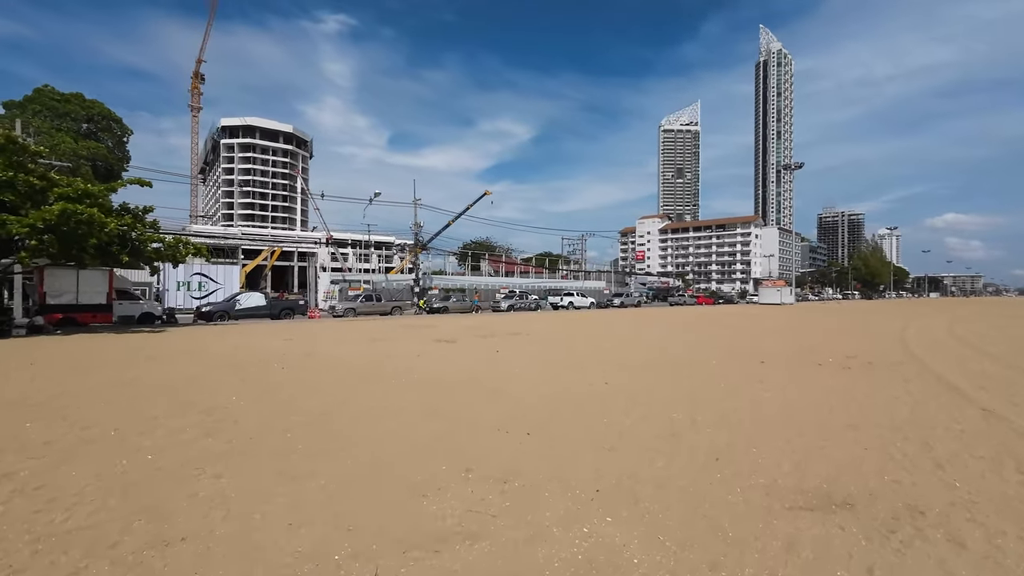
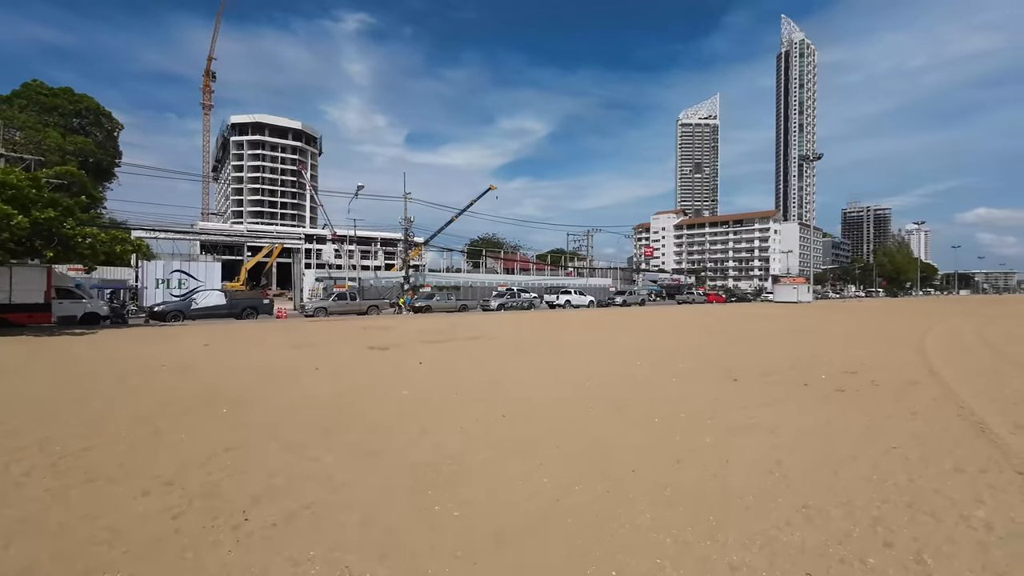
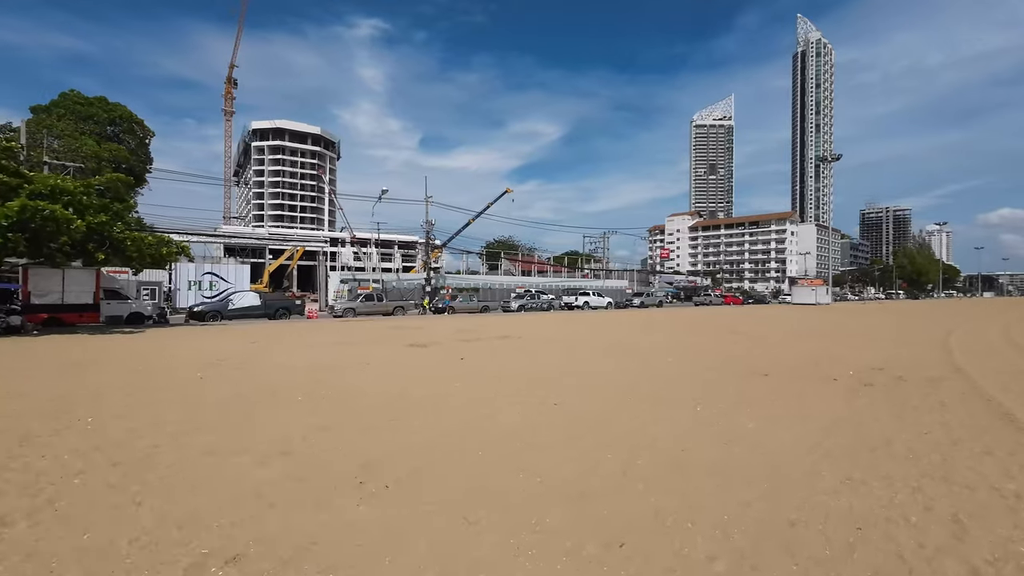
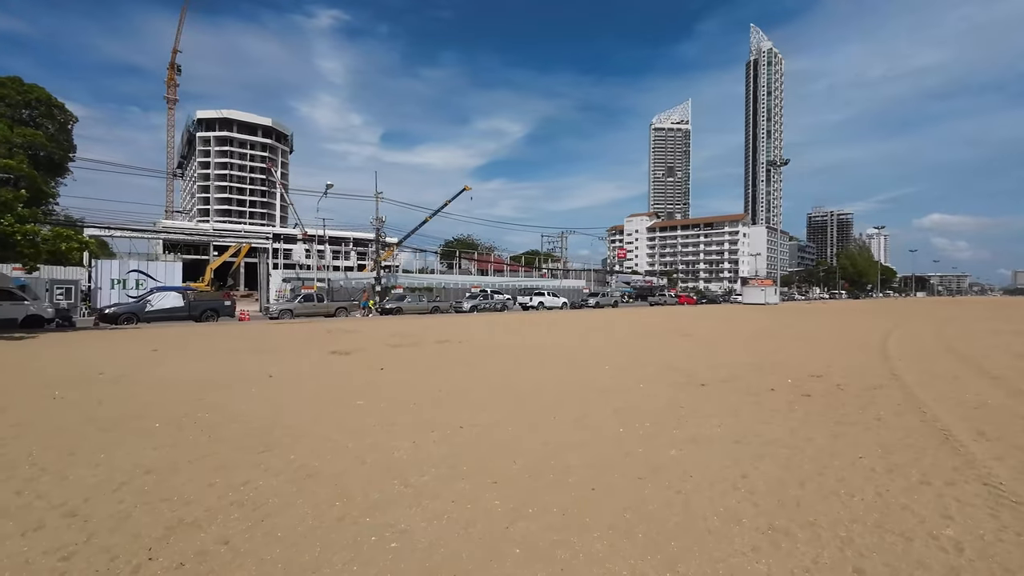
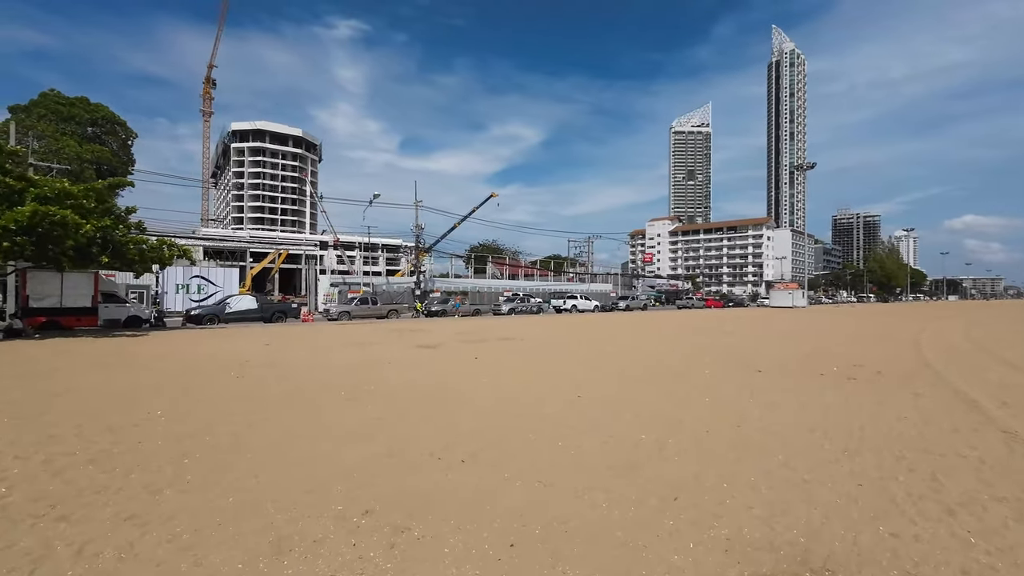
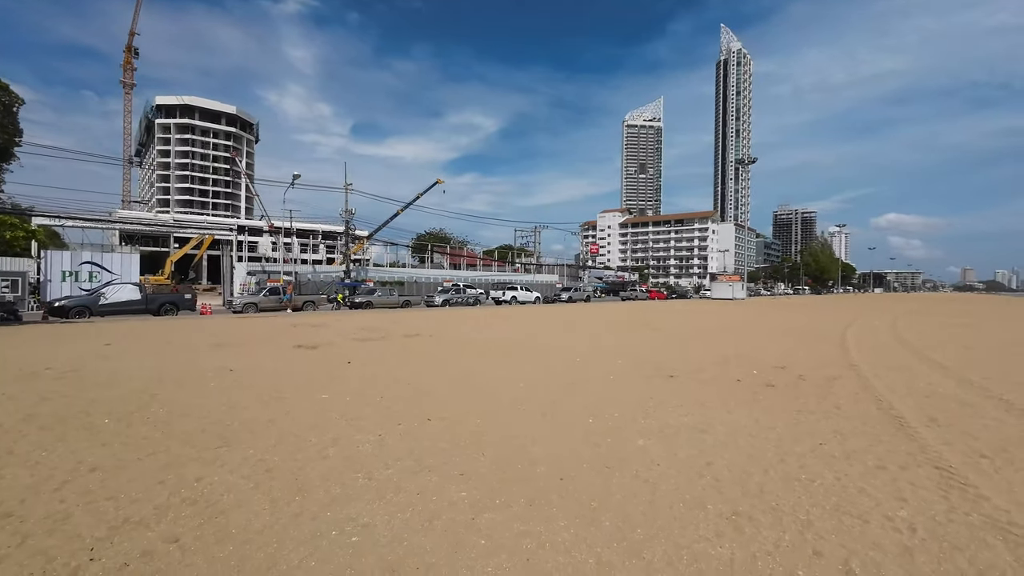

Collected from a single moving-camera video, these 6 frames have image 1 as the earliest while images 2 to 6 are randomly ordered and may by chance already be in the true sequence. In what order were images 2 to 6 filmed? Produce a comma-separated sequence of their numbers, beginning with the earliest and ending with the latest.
5, 3, 2, 4, 6
